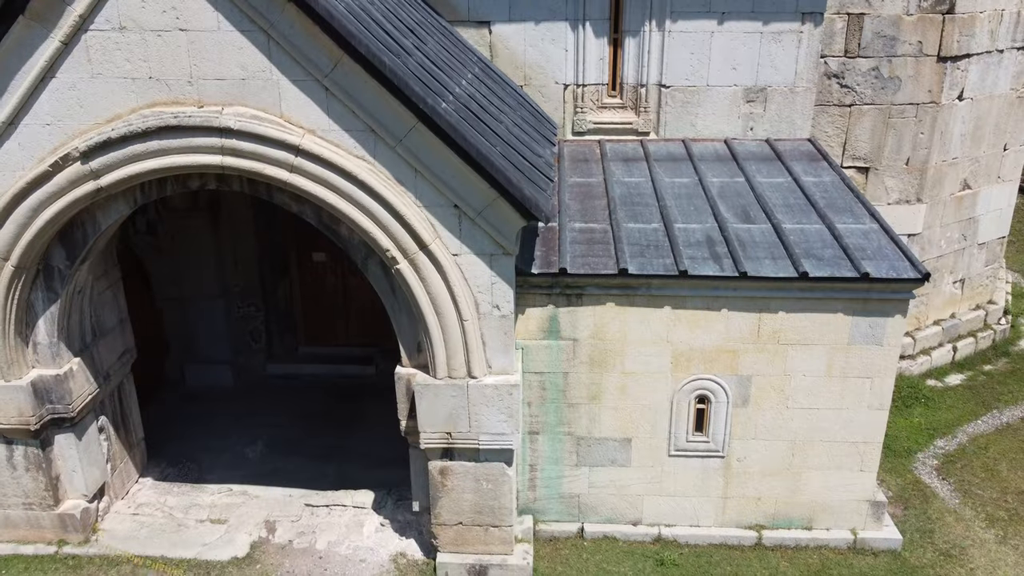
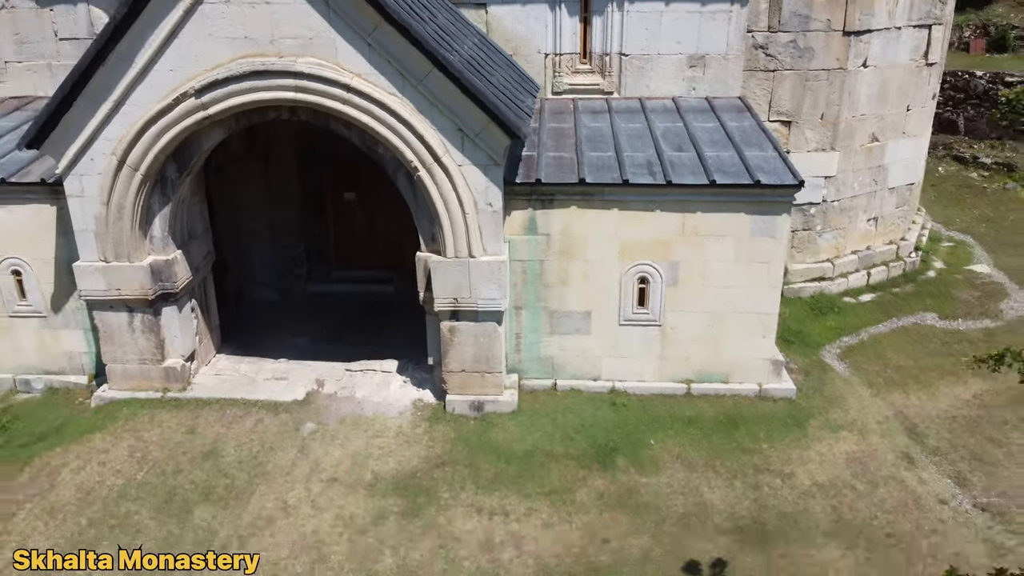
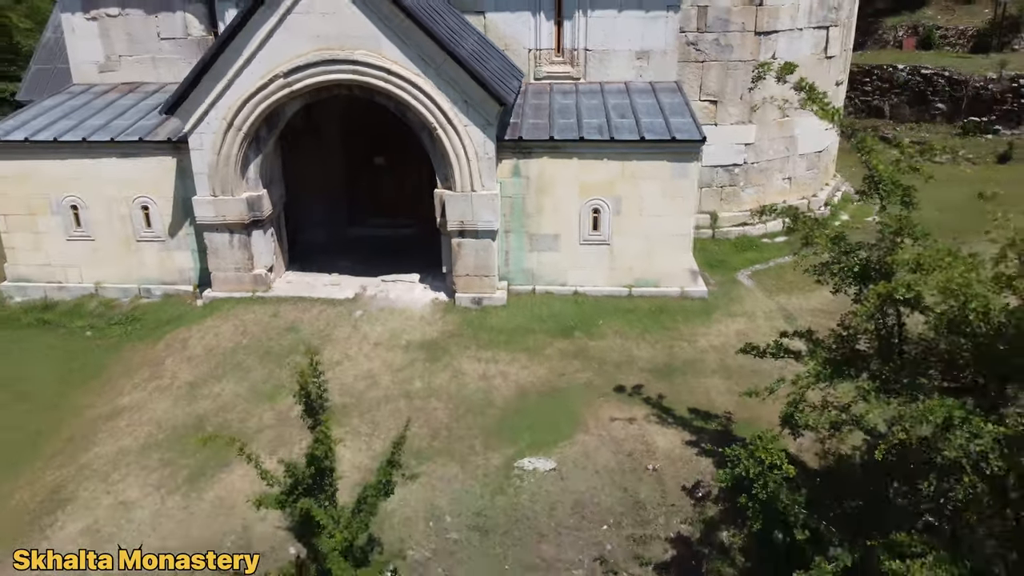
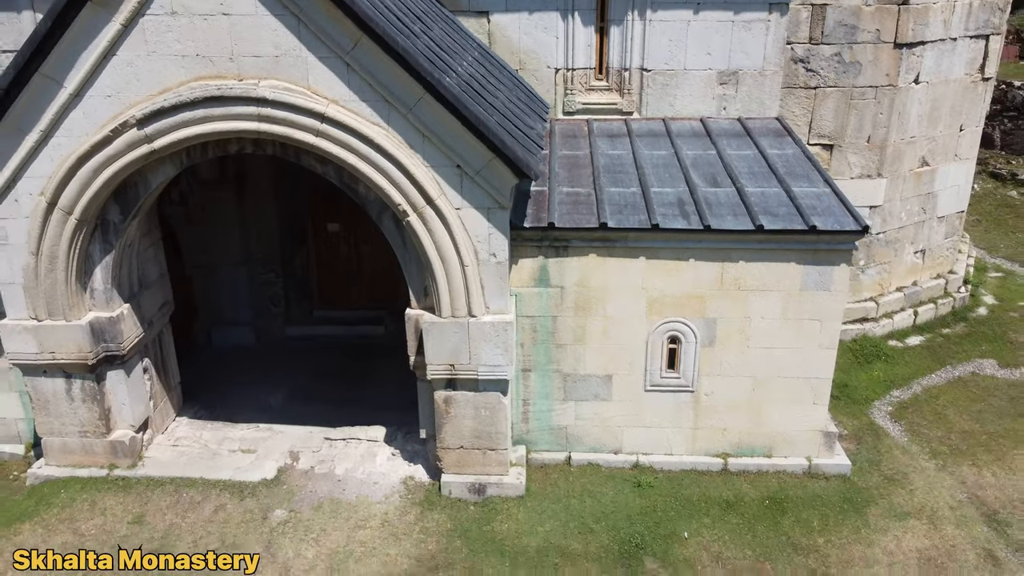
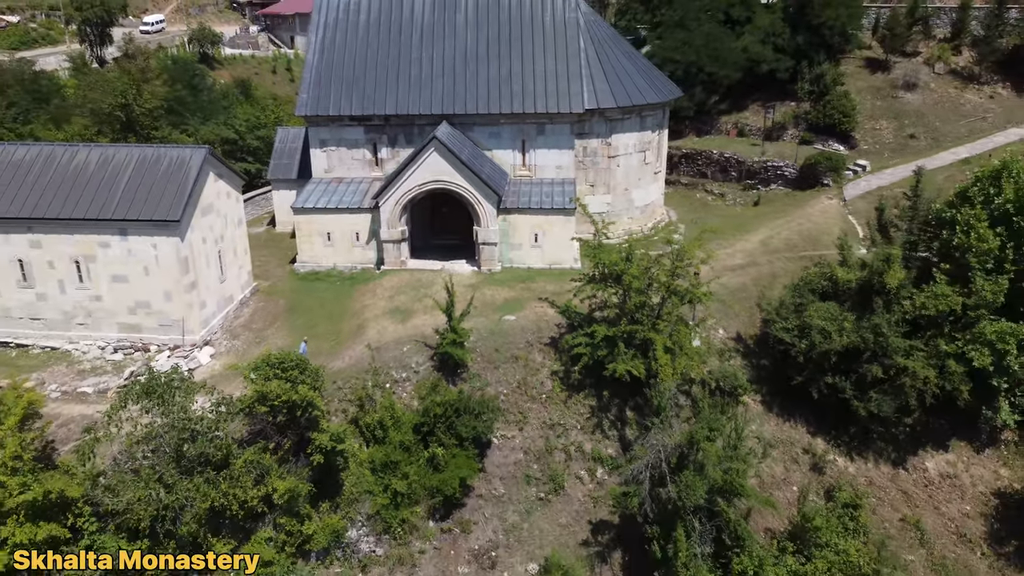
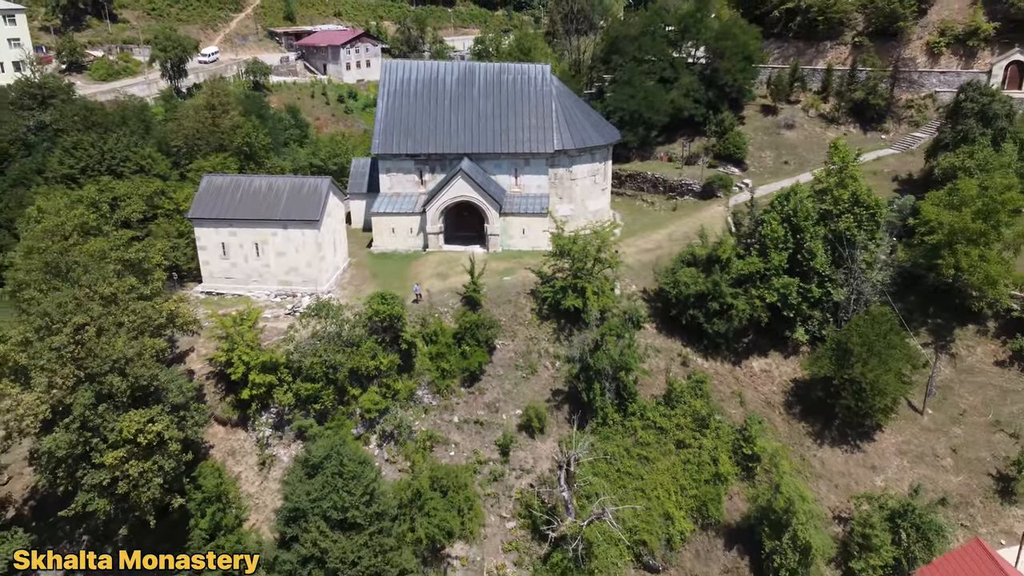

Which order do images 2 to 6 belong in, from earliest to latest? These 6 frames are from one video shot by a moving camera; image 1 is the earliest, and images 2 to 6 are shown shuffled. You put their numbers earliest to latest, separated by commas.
4, 2, 3, 5, 6
